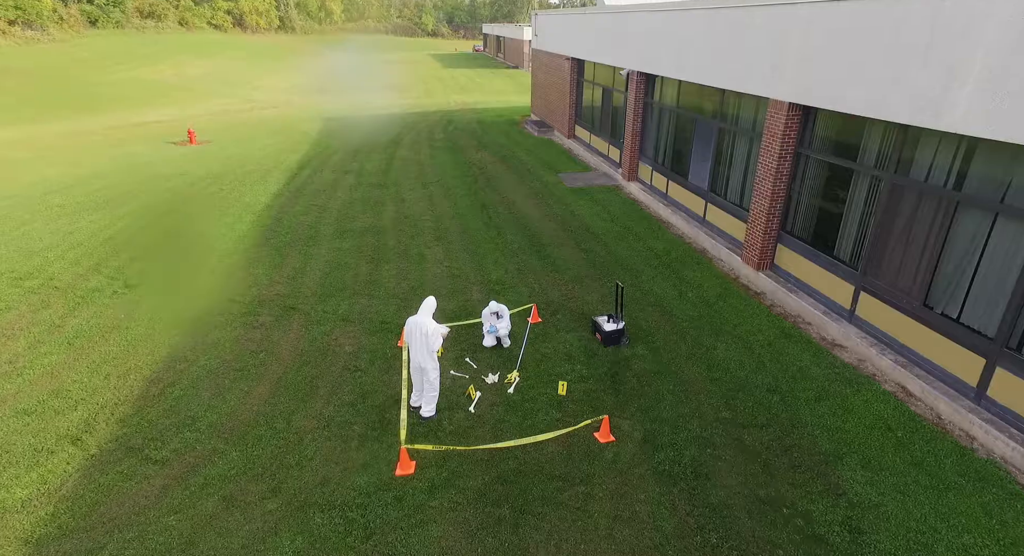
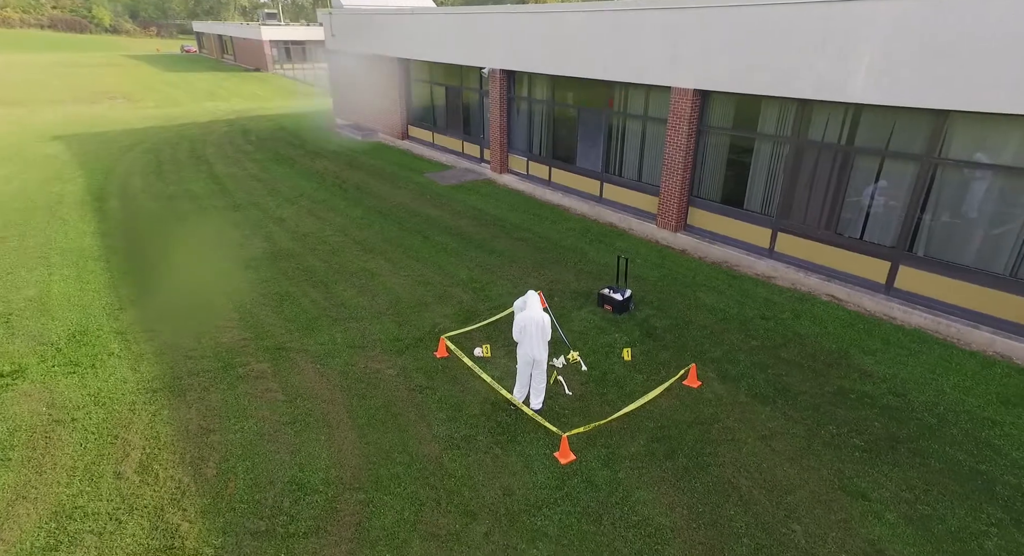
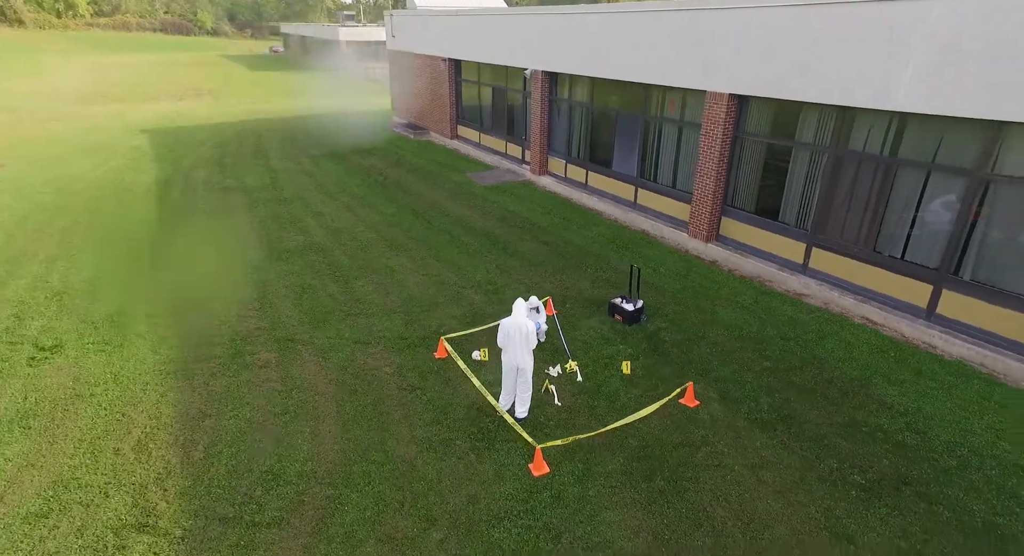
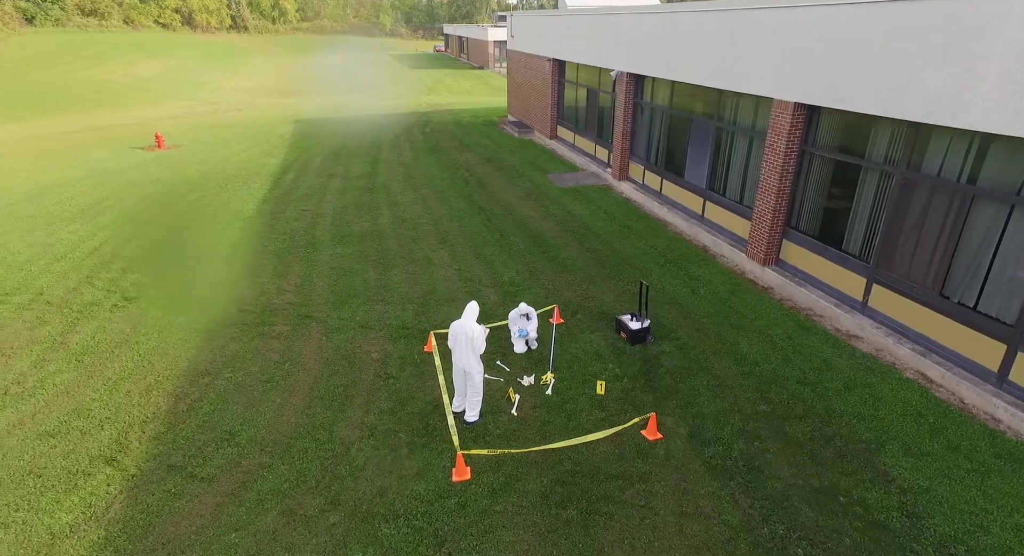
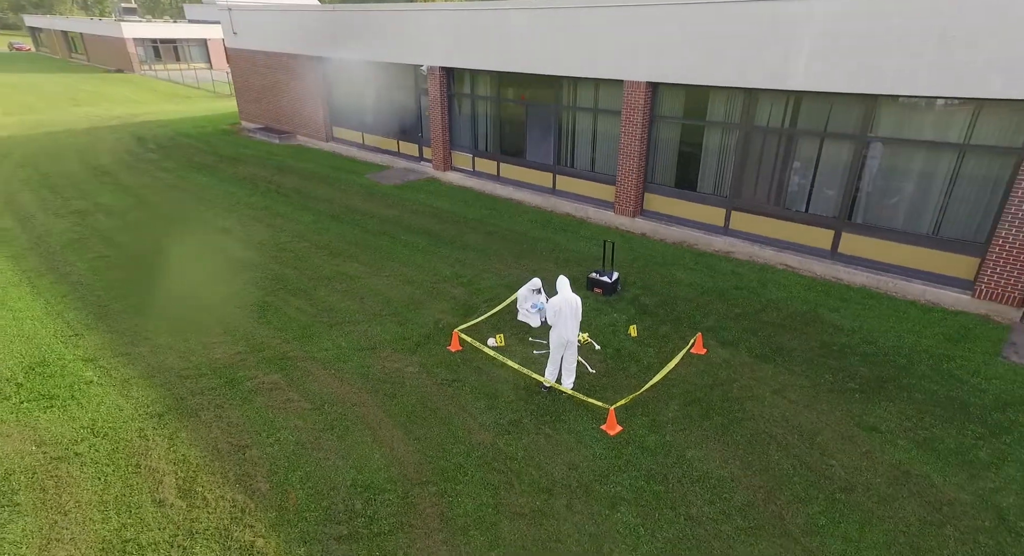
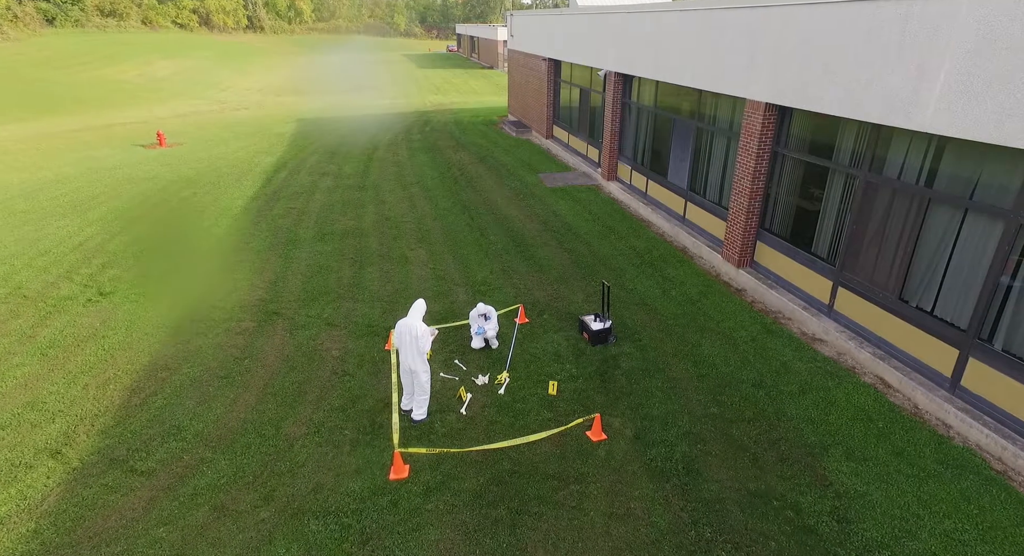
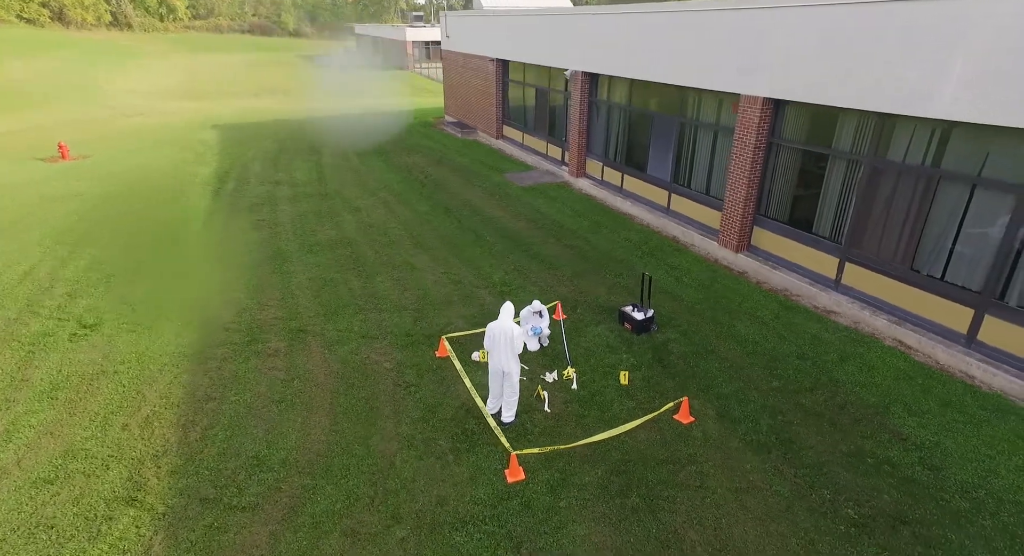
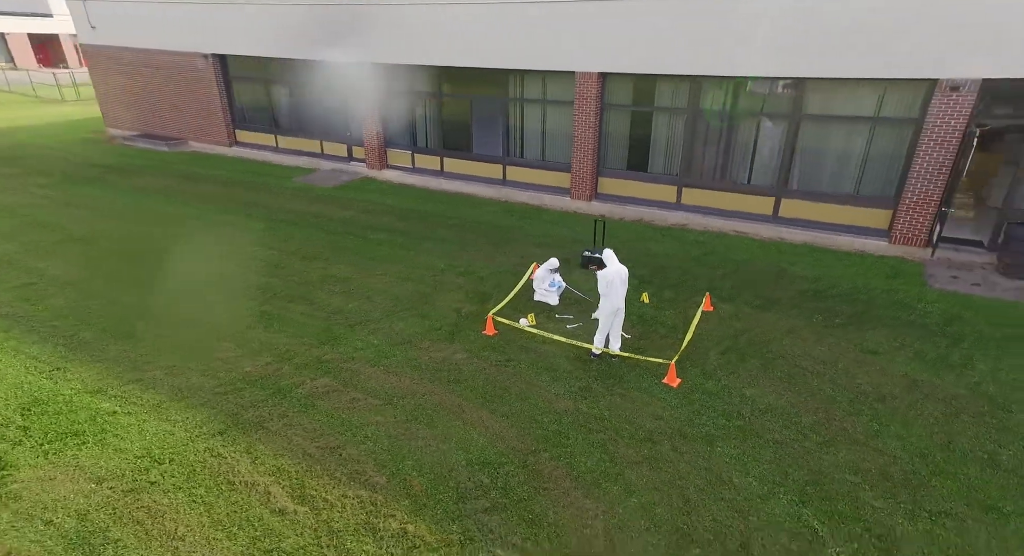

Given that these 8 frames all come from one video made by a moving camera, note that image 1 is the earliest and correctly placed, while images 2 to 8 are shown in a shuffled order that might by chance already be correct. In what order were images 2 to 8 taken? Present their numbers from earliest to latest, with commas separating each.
6, 4, 7, 3, 2, 5, 8
